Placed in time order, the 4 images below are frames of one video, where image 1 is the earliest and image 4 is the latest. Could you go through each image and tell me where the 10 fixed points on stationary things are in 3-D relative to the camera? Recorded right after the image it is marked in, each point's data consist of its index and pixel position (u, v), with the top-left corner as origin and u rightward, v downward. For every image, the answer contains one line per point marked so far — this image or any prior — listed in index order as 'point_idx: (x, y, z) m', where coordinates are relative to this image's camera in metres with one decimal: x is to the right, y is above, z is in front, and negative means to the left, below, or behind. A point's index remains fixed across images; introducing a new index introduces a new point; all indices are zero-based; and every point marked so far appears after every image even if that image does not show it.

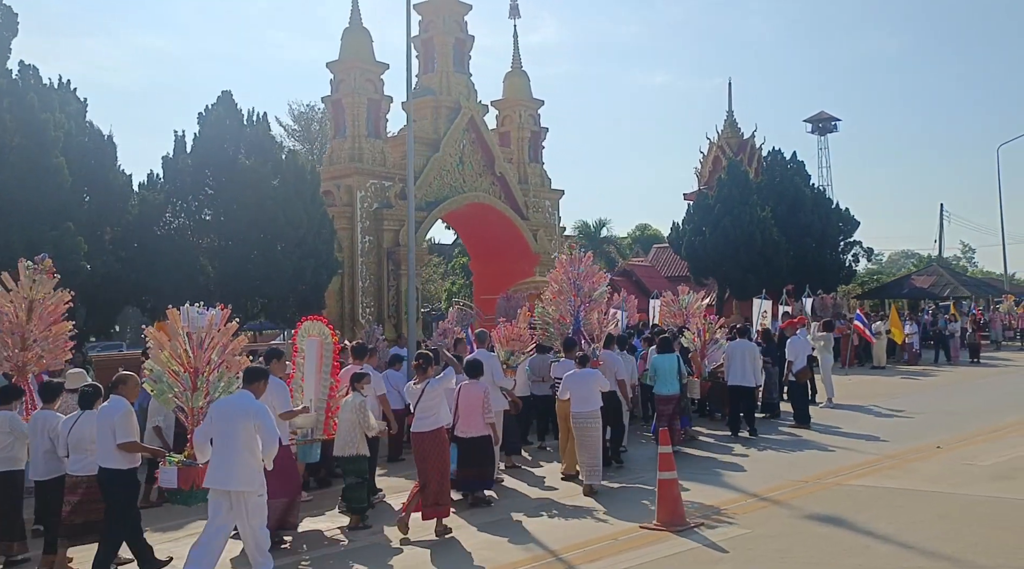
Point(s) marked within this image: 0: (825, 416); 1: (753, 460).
0: (+5.6, -2.3, +15.9) m
1: (+3.1, -2.2, +11.3) m
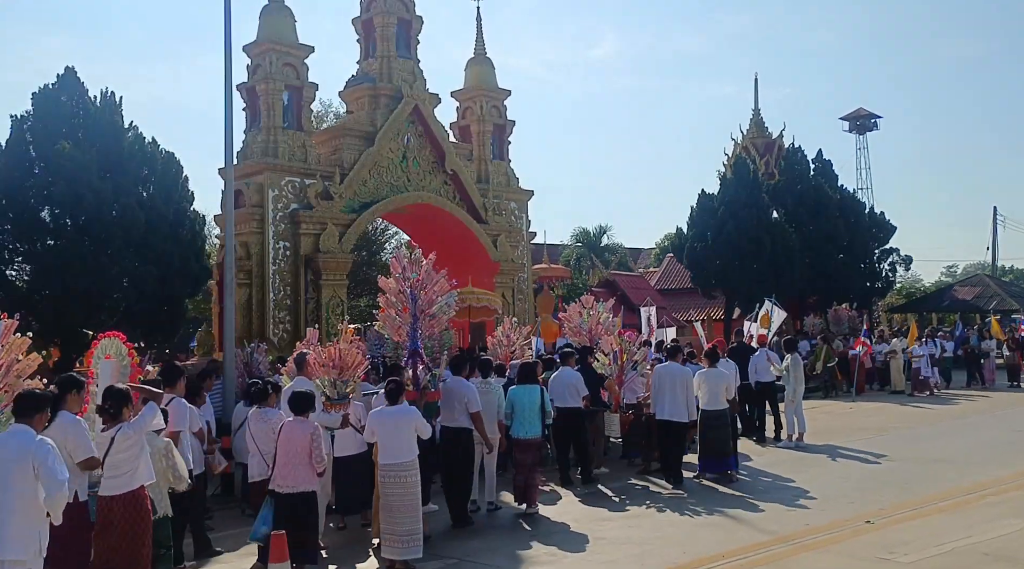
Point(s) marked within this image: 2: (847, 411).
0: (+3.7, -2.4, +12.5) m
1: (+0.9, -2.3, +8.2) m
2: (+7.2, -2.7, +19.2) m
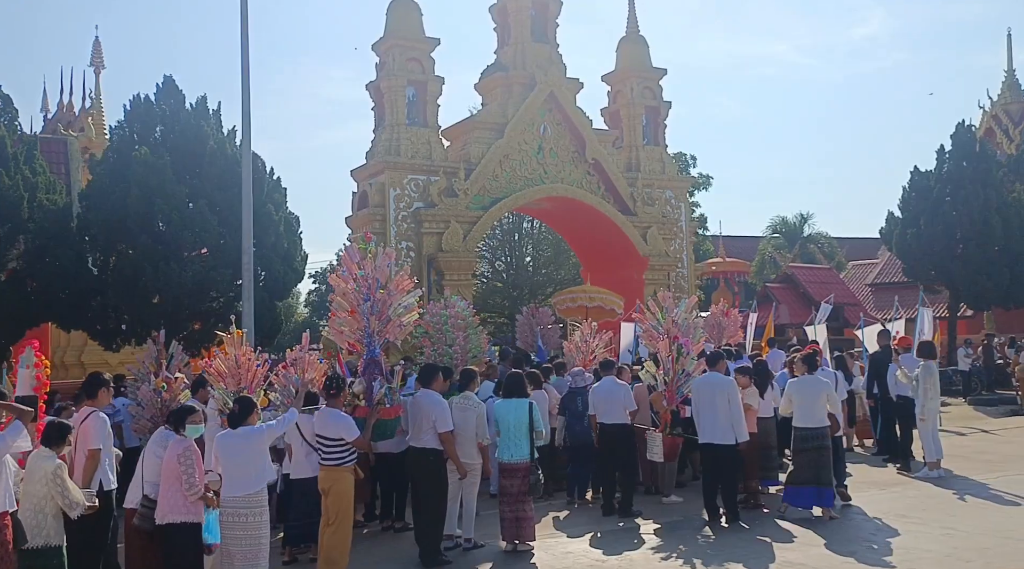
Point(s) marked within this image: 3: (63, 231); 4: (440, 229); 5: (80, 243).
0: (+4.3, -2.3, +9.8) m
1: (+0.3, -2.2, +6.4) m
2: (+9.4, -2.5, +15.2) m
3: (-7.7, +0.9, +15.3) m
4: (-1.5, +1.2, +18.9) m
5: (-7.4, +0.7, +15.3) m
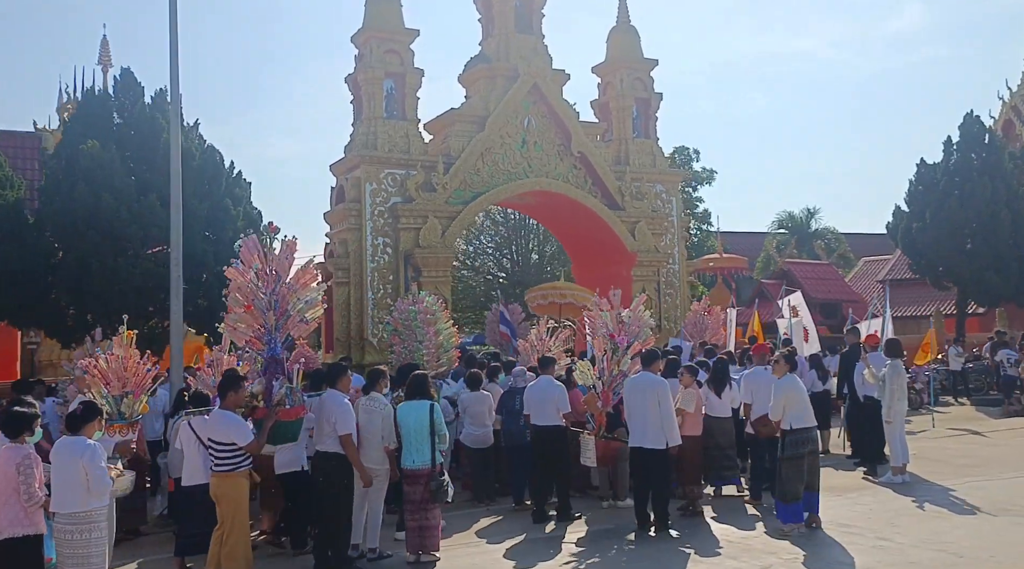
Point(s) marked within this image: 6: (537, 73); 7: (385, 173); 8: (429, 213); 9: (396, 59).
0: (+3.5, -2.2, +9.2) m
1: (-0.6, -2.2, +5.9) m
2: (+8.9, -2.4, +14.4) m
3: (-8.2, +0.9, +15.1) m
4: (-2.0, +1.2, +18.4) m
5: (-7.9, +0.8, +15.0) m
6: (+0.6, +4.7, +19.8) m
7: (-2.6, +2.3, +18.4) m
8: (-1.7, +1.5, +18.5) m
9: (-2.5, +4.9, +19.2) m
